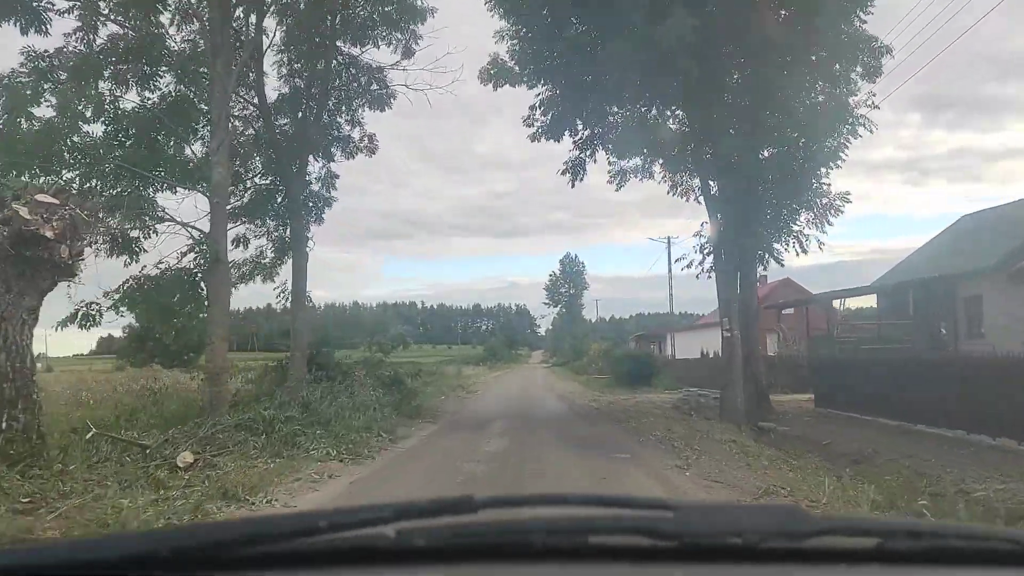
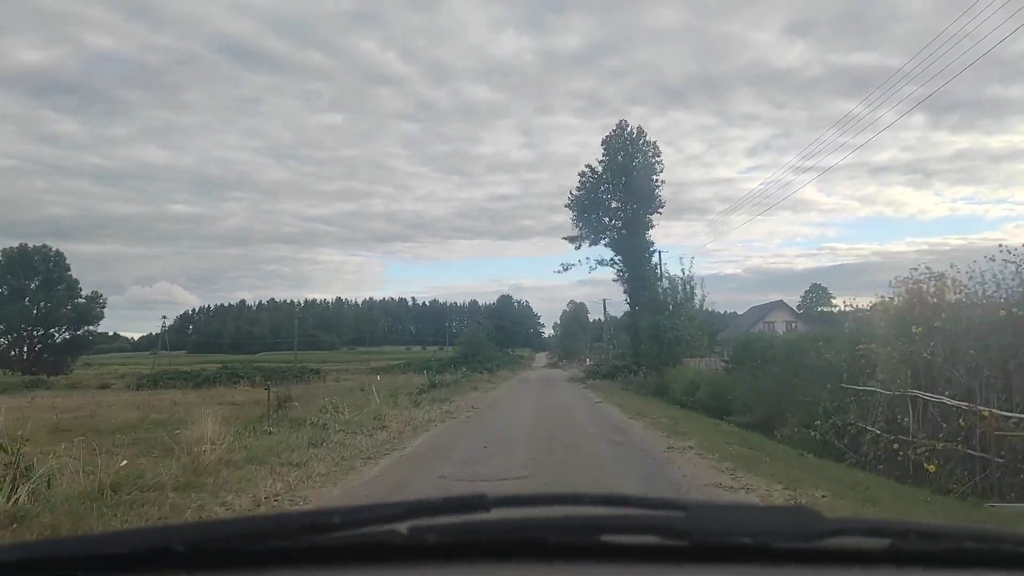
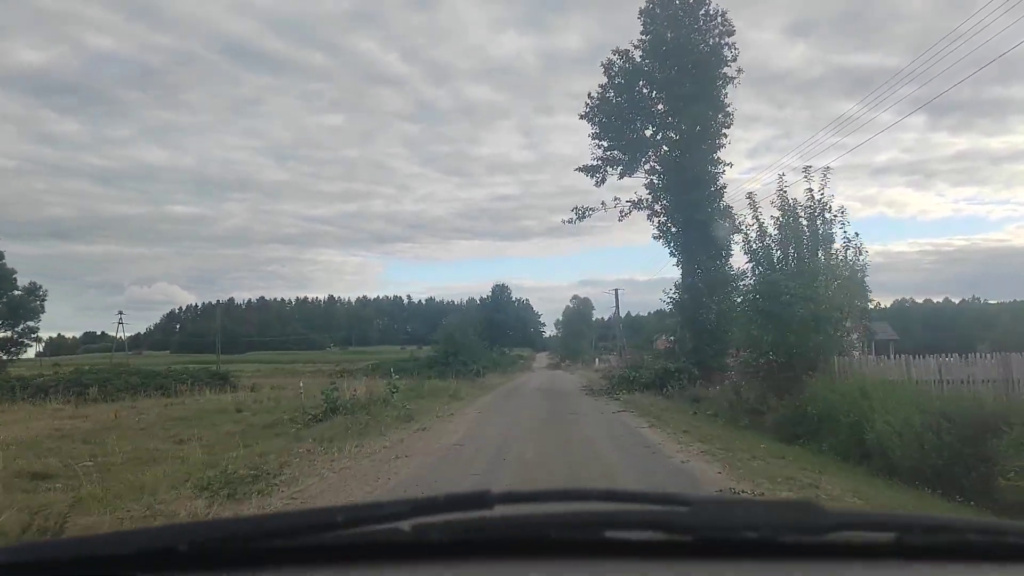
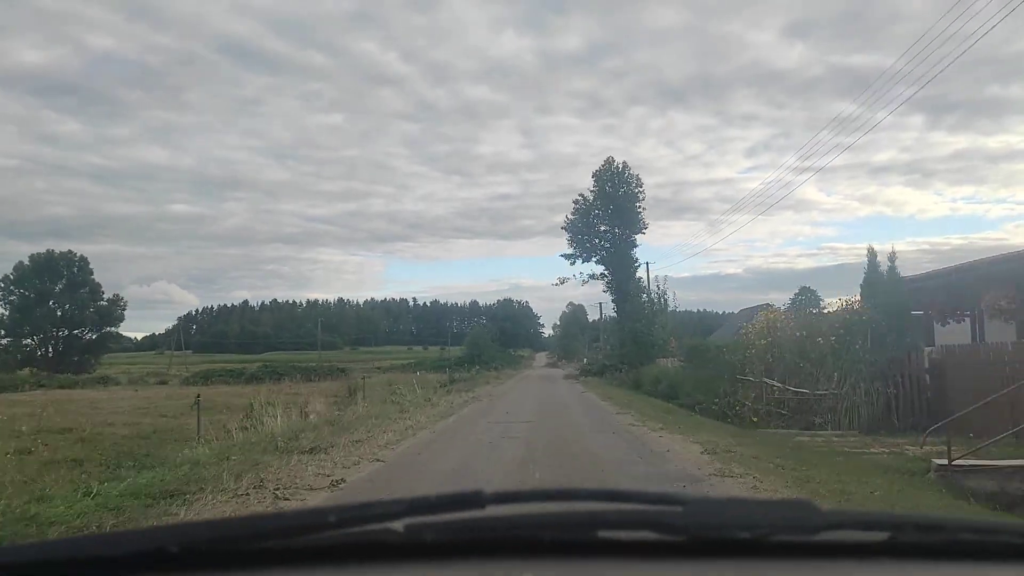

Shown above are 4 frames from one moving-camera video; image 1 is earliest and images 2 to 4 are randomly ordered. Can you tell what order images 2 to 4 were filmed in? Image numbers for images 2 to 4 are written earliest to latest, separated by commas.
4, 2, 3
